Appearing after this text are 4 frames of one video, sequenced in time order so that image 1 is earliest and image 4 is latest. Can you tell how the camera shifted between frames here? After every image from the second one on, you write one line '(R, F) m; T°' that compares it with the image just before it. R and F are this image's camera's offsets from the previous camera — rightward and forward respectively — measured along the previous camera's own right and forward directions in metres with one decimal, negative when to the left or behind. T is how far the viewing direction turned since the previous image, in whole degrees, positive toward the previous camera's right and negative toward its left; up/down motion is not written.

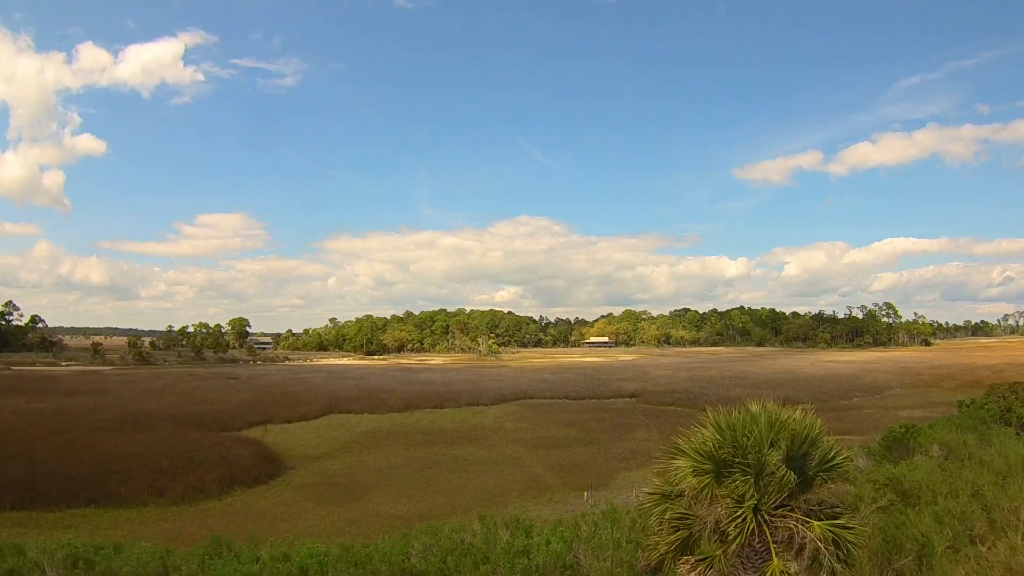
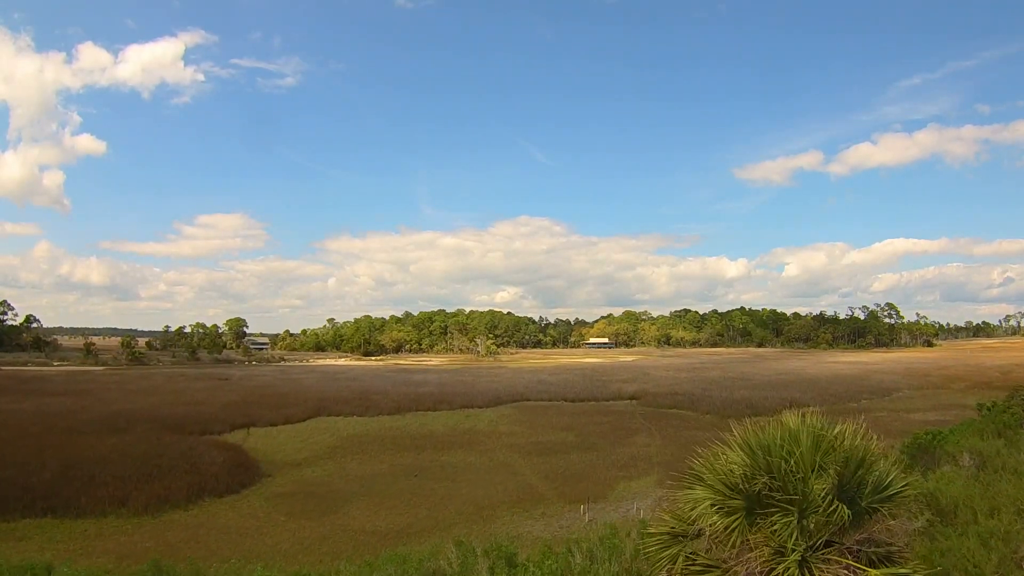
(+0.2, +1.3) m; 0°
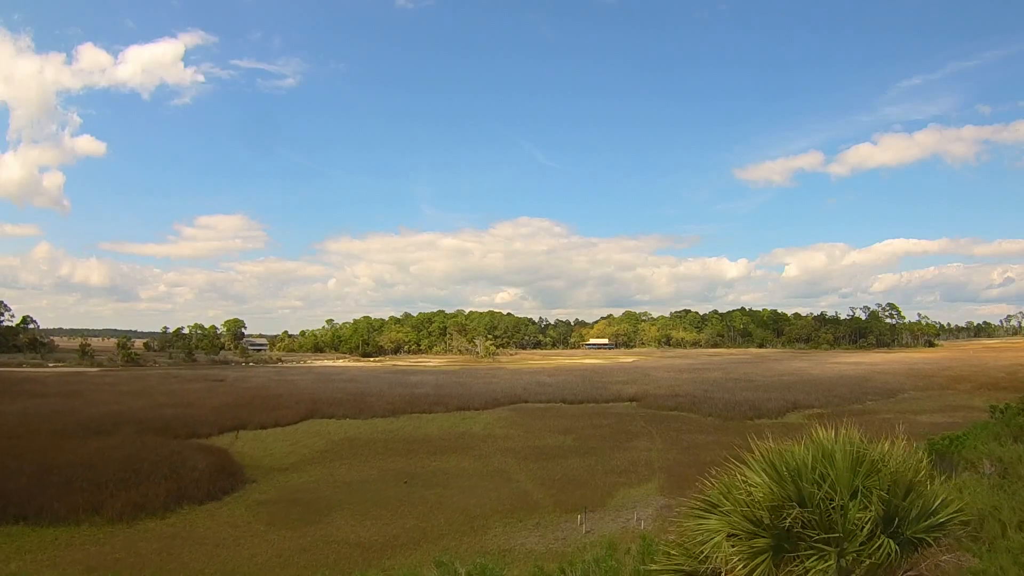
(+0.2, +0.8) m; 0°
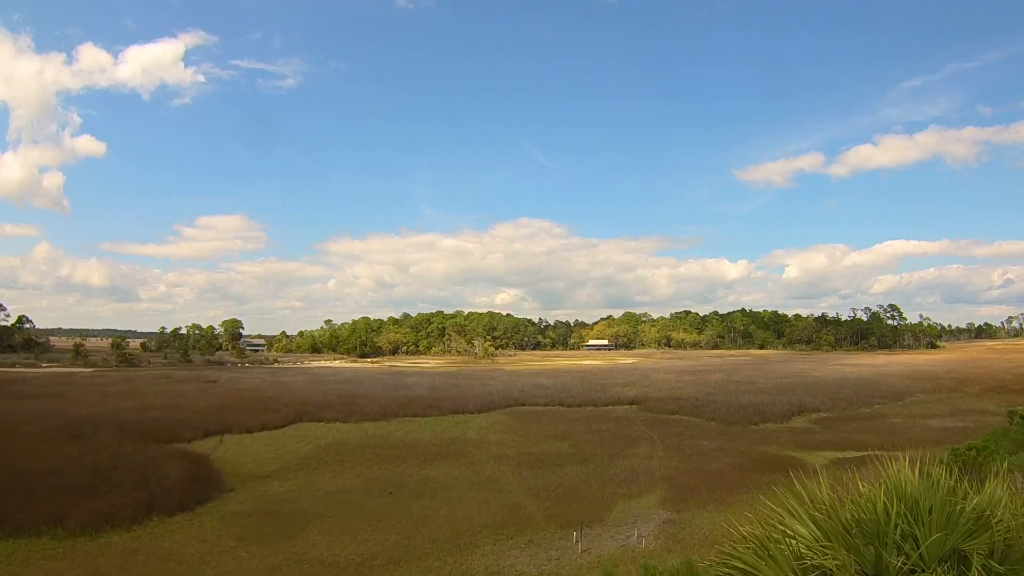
(+0.2, +1.1) m; 0°
